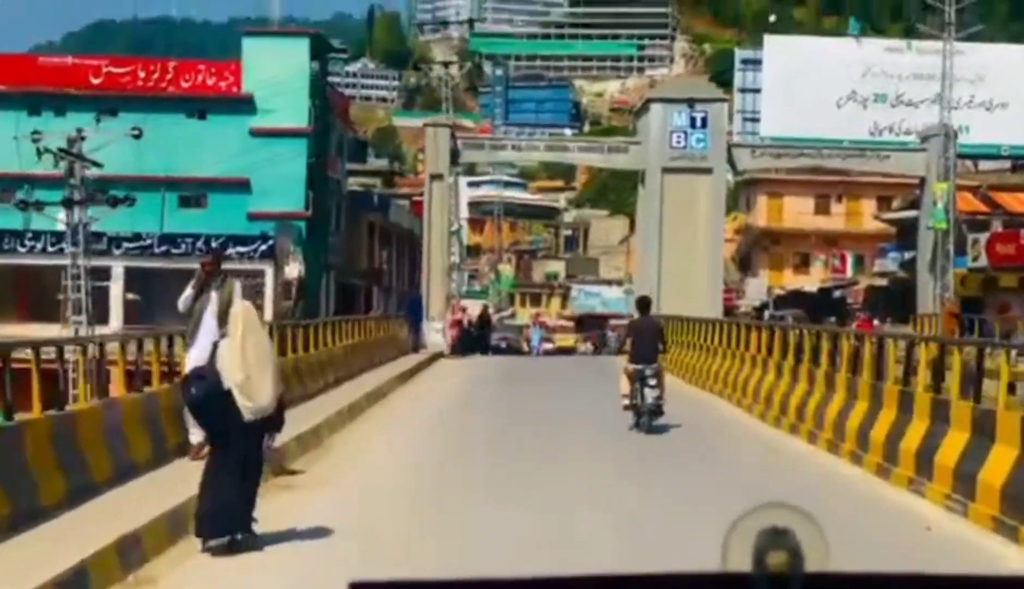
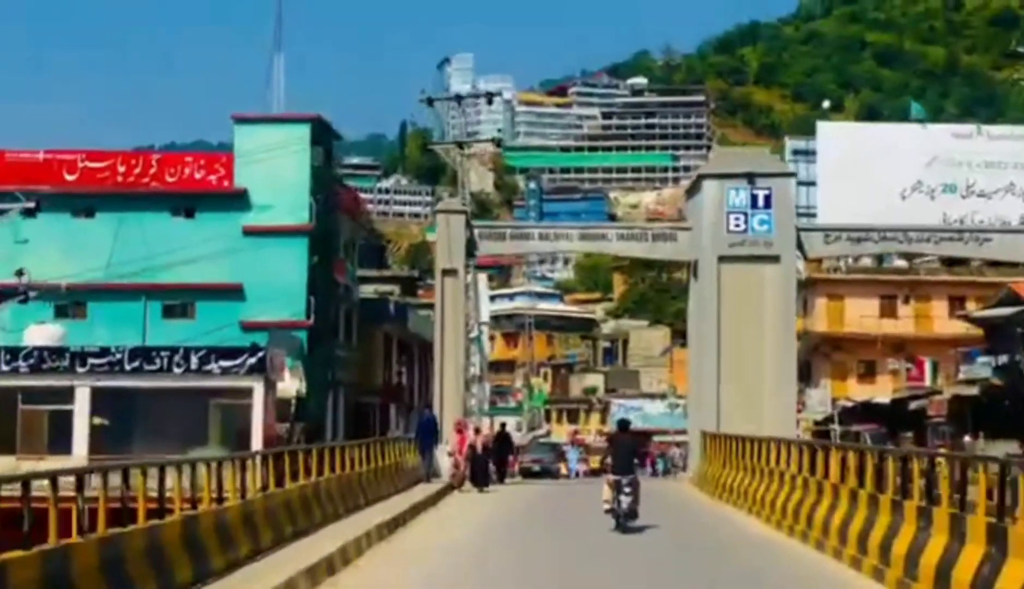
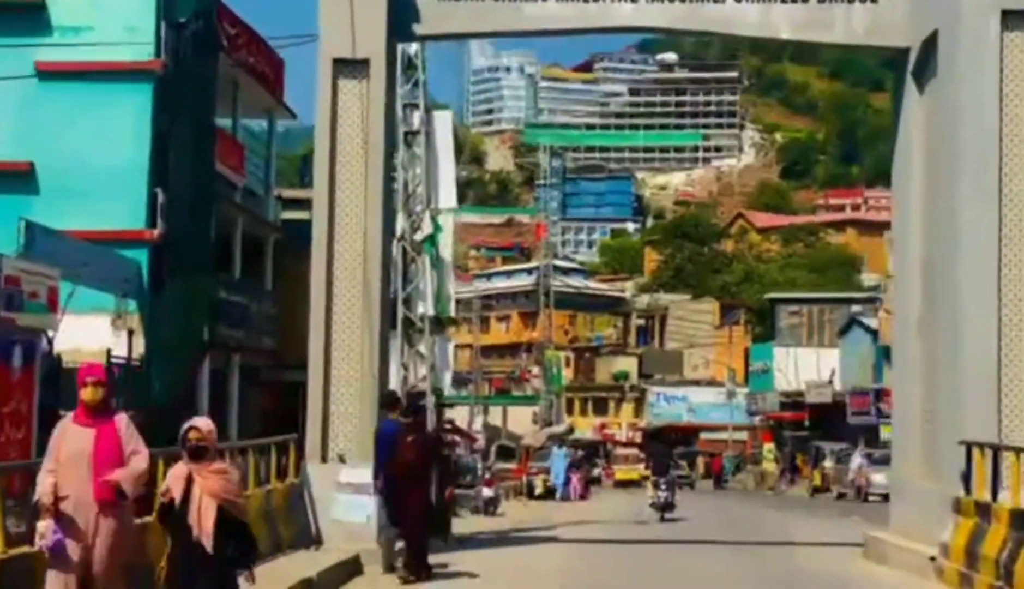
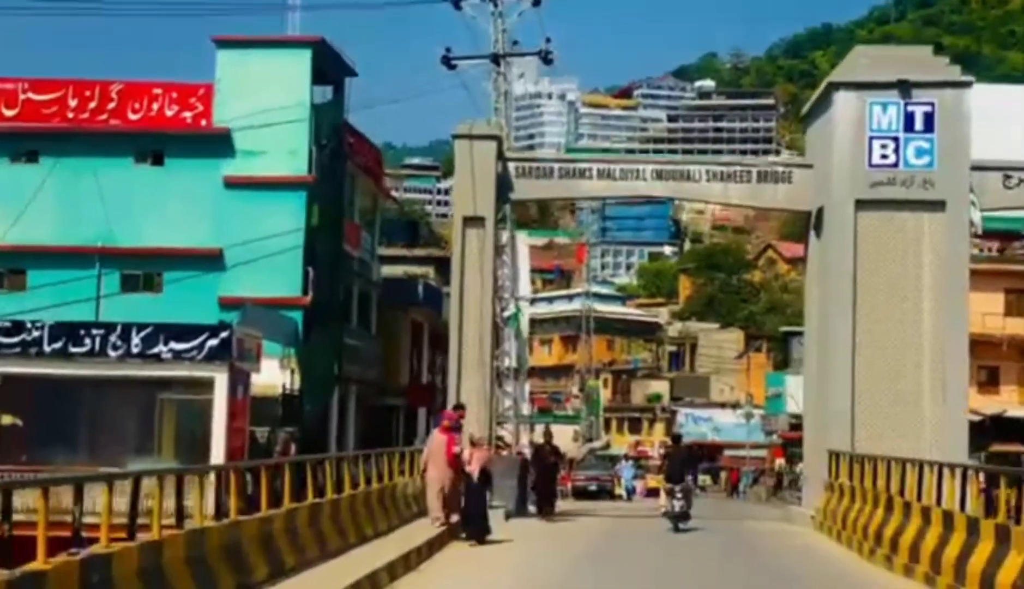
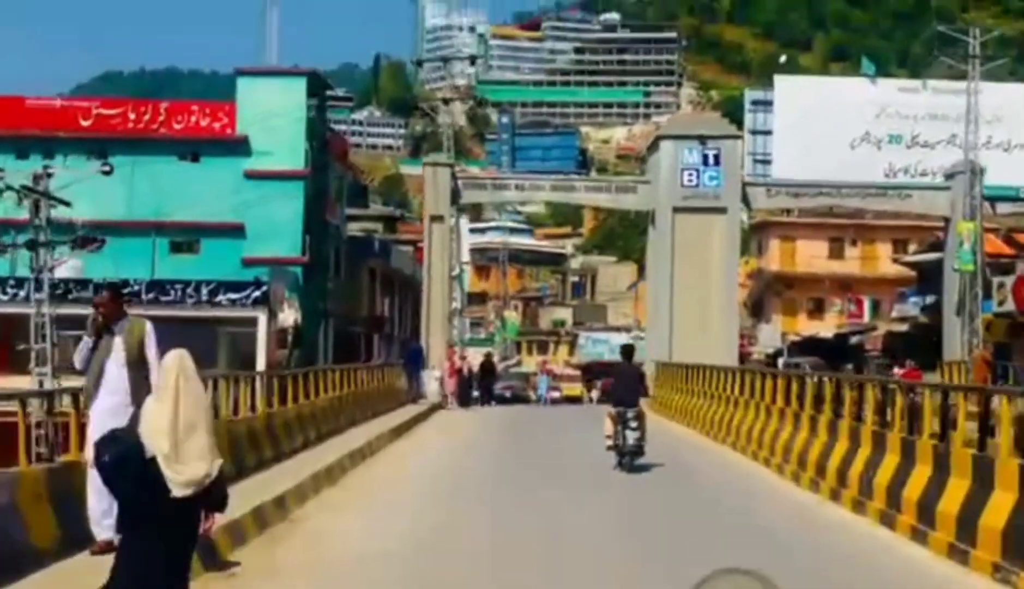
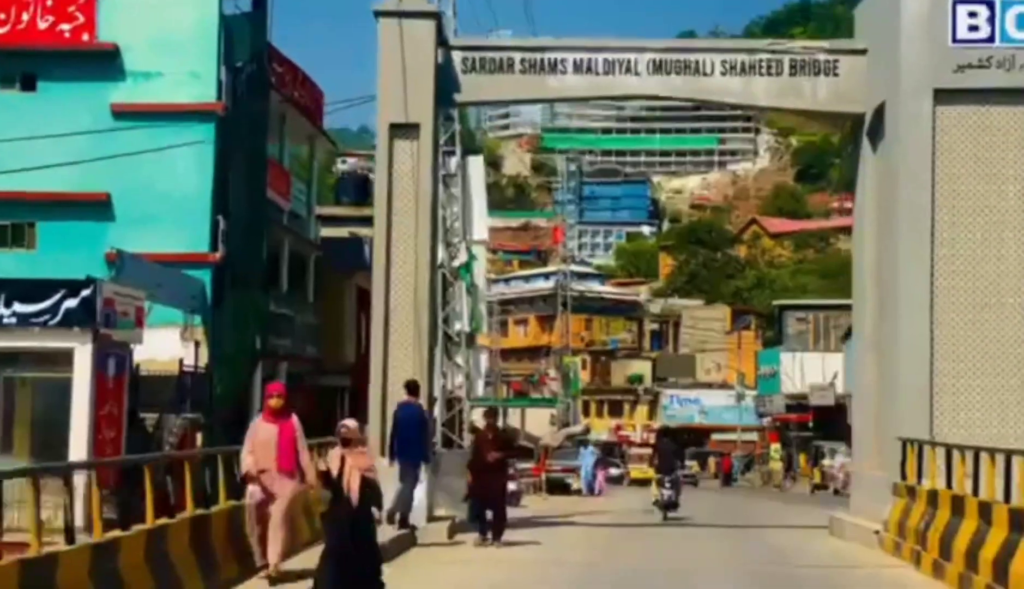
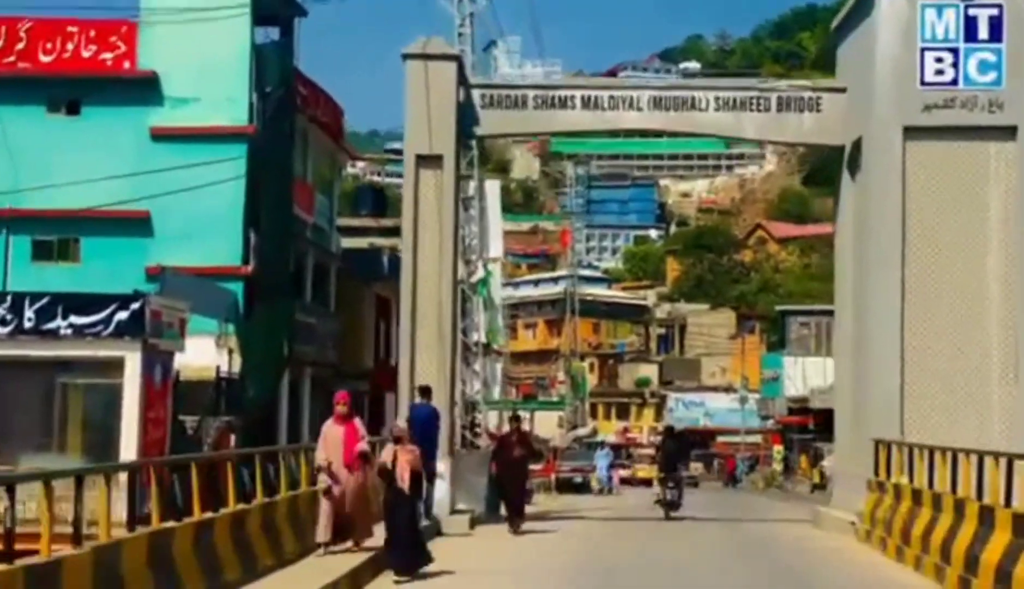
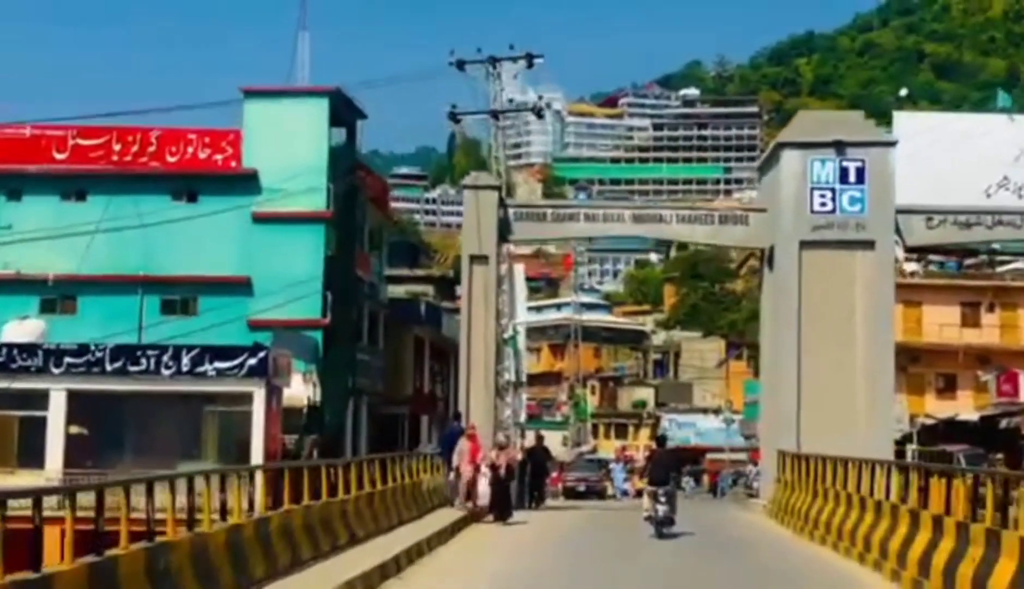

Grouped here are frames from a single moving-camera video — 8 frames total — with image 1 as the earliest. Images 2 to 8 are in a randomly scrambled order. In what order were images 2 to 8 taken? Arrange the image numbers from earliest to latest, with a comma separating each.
5, 2, 8, 4, 7, 6, 3
